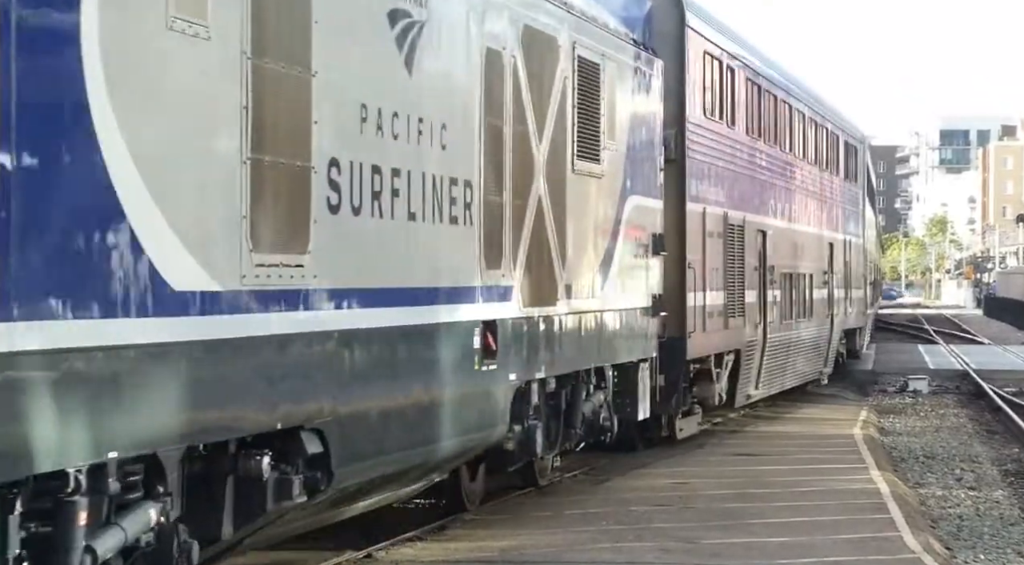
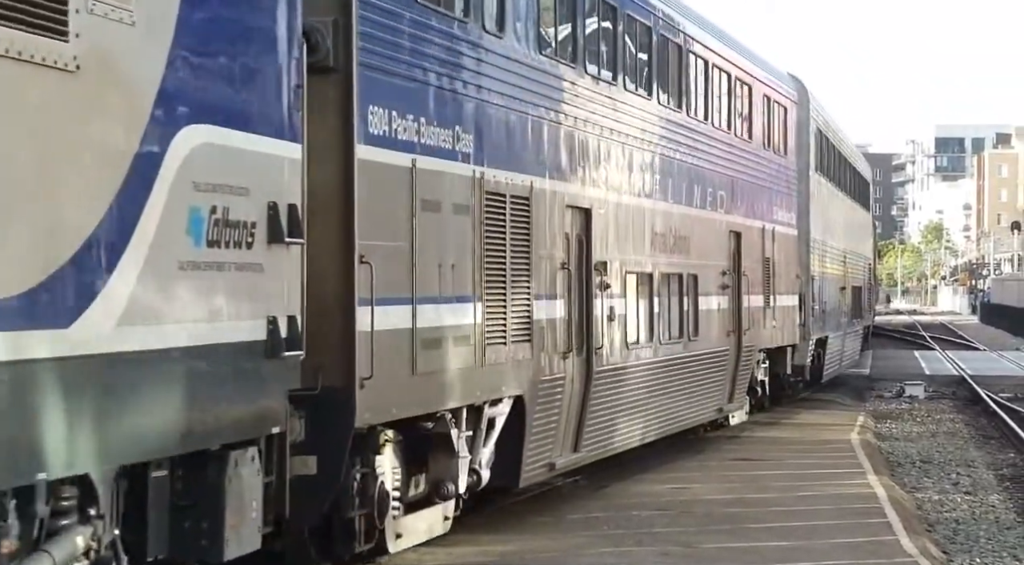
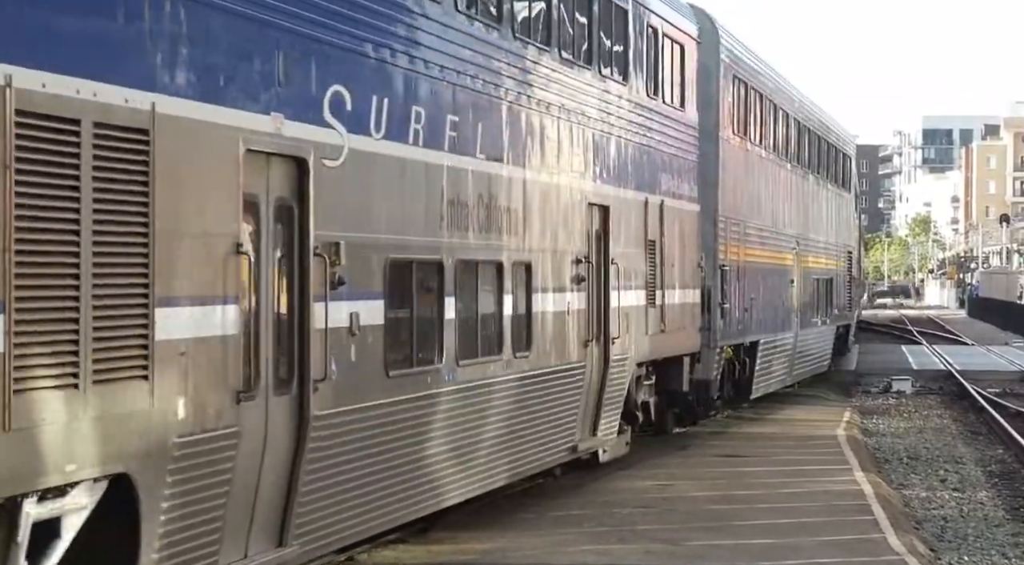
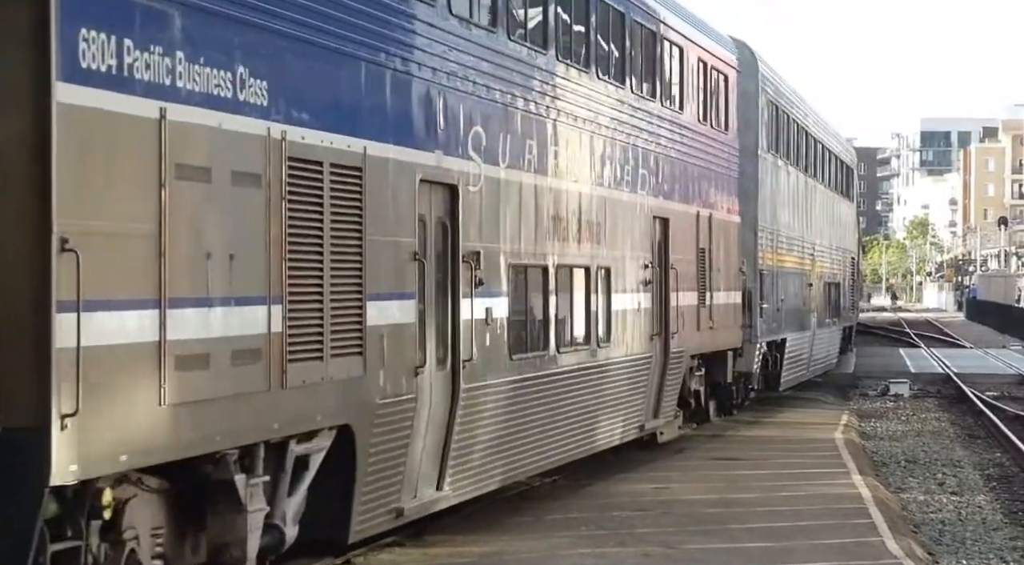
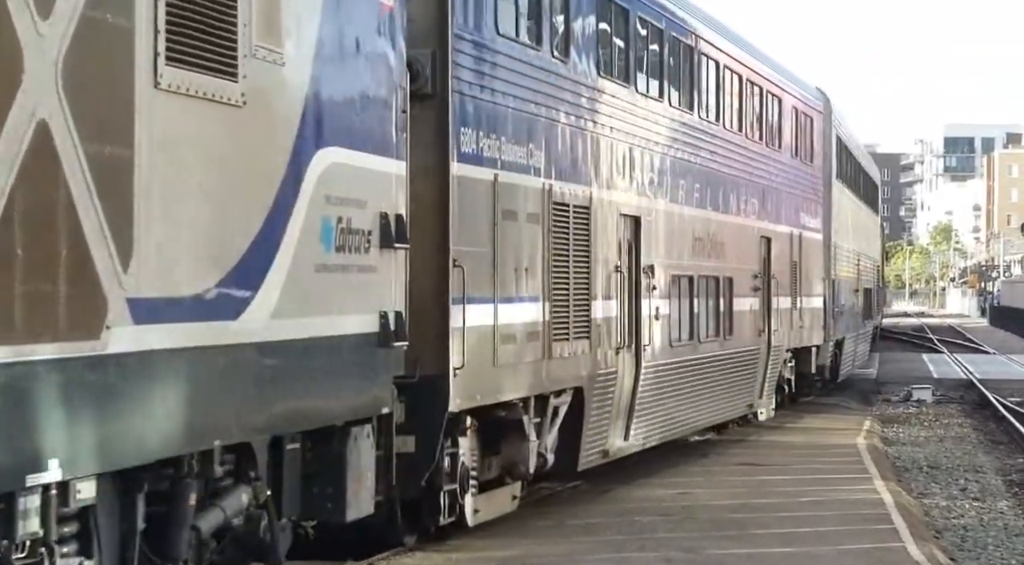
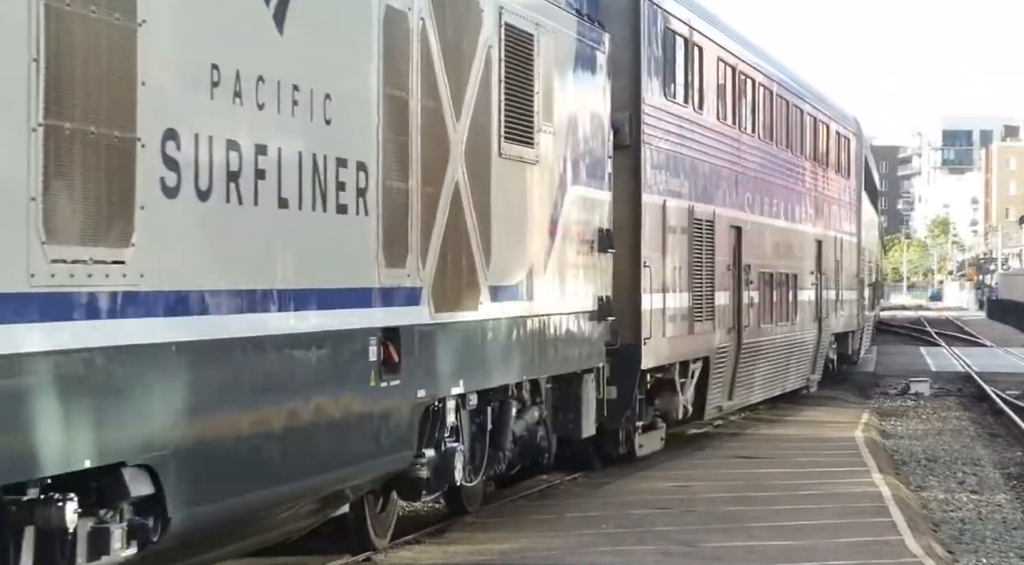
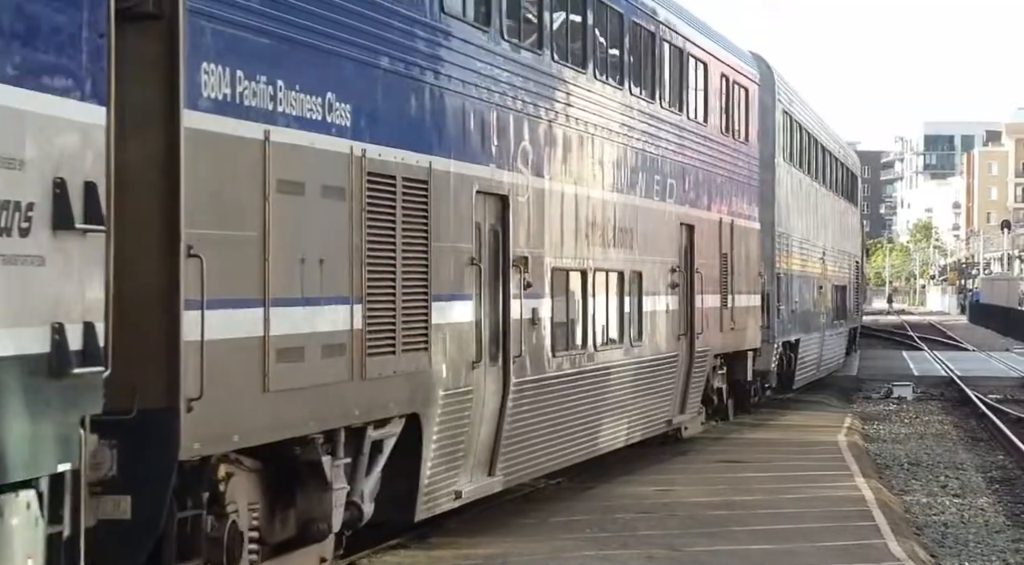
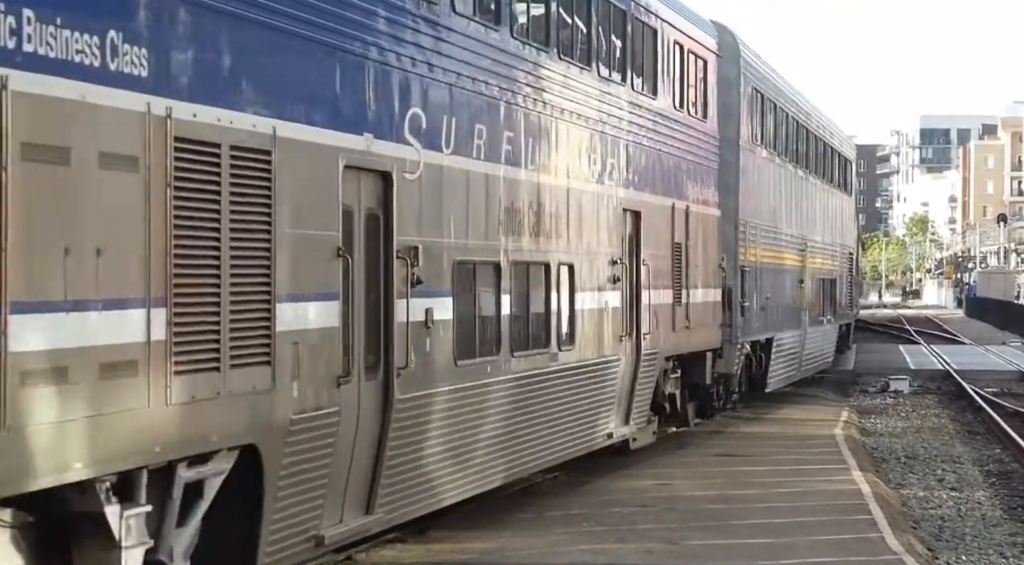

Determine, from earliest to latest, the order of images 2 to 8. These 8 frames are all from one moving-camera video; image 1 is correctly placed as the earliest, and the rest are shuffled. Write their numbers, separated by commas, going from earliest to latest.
6, 5, 2, 7, 4, 8, 3
